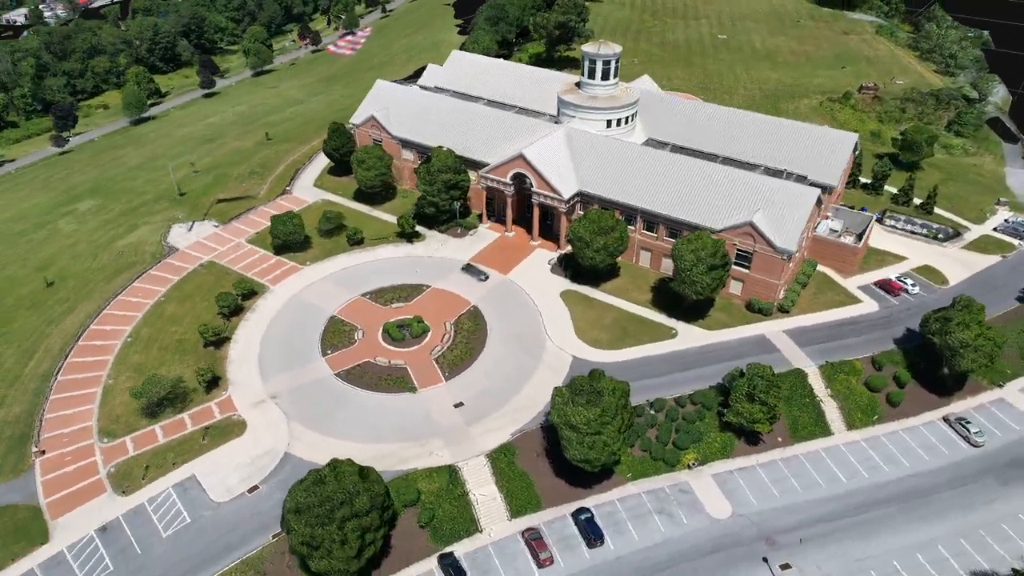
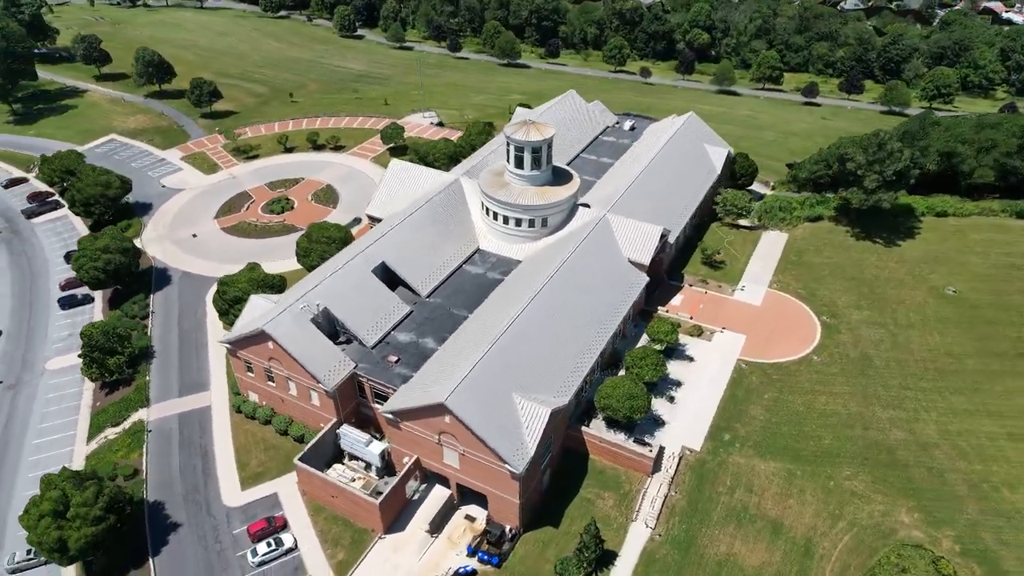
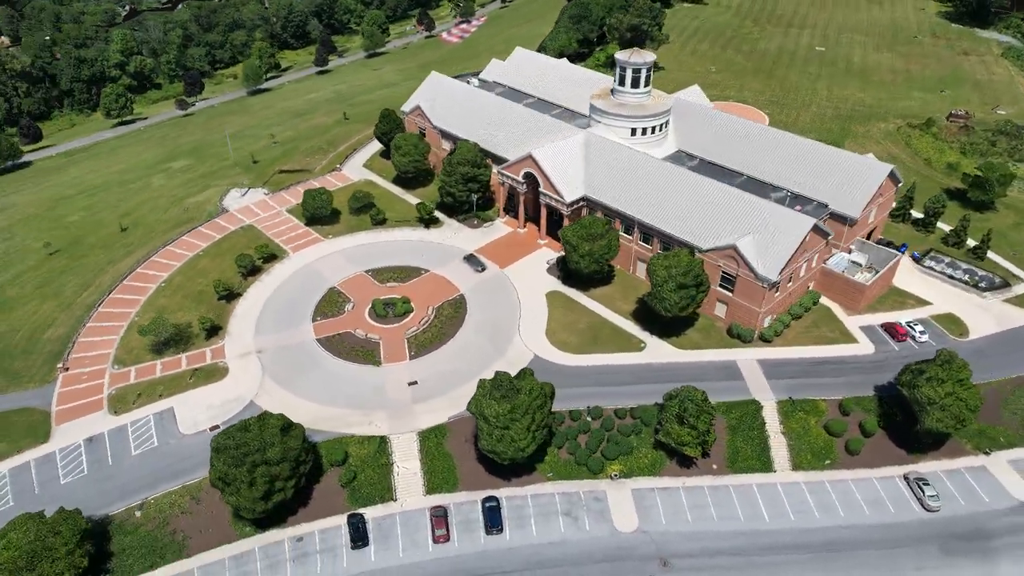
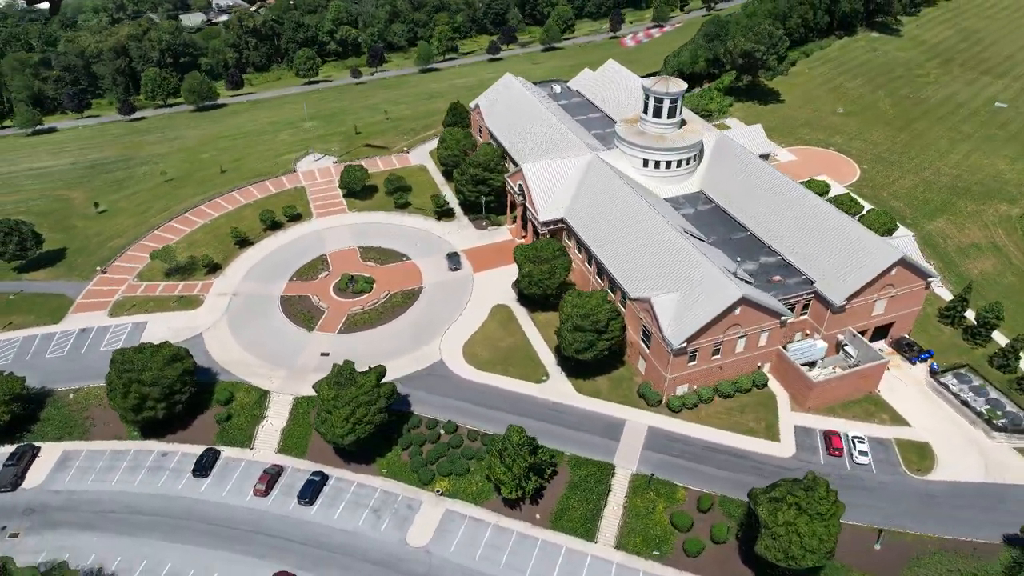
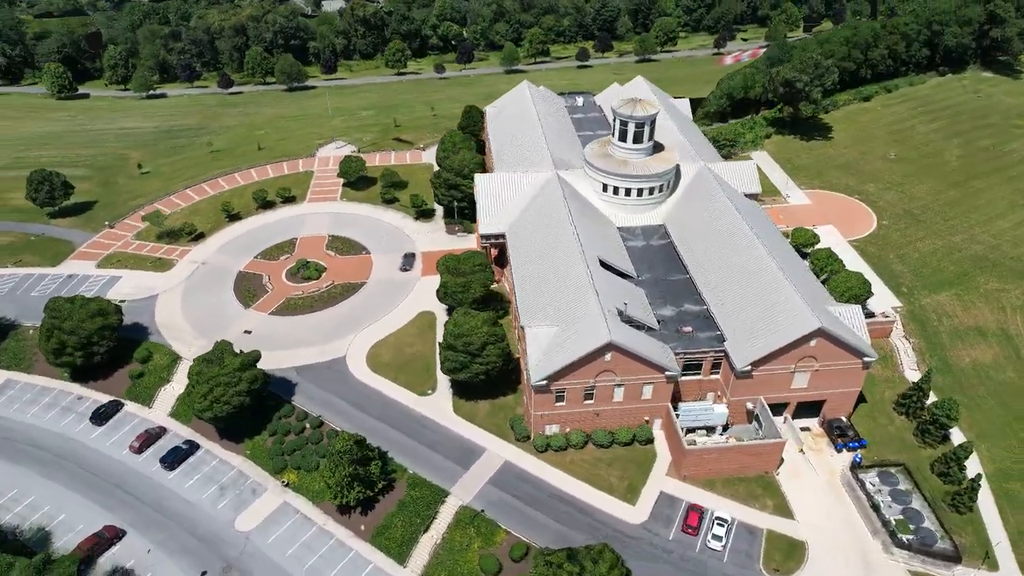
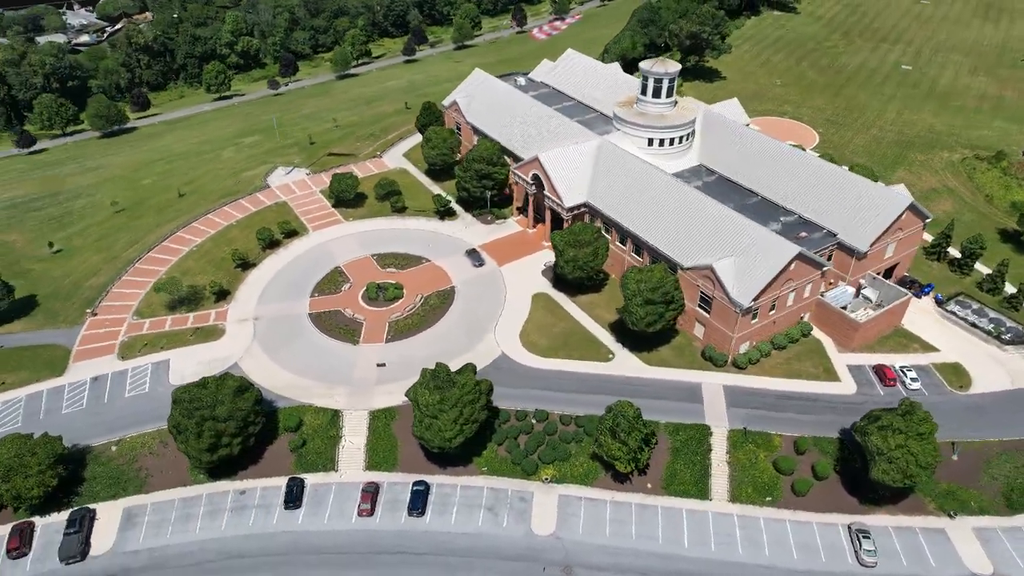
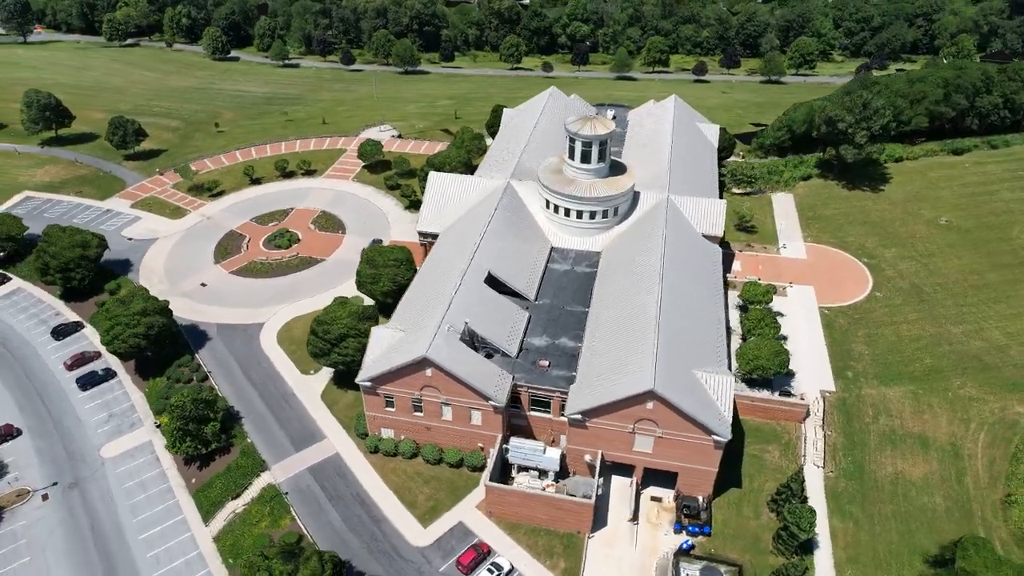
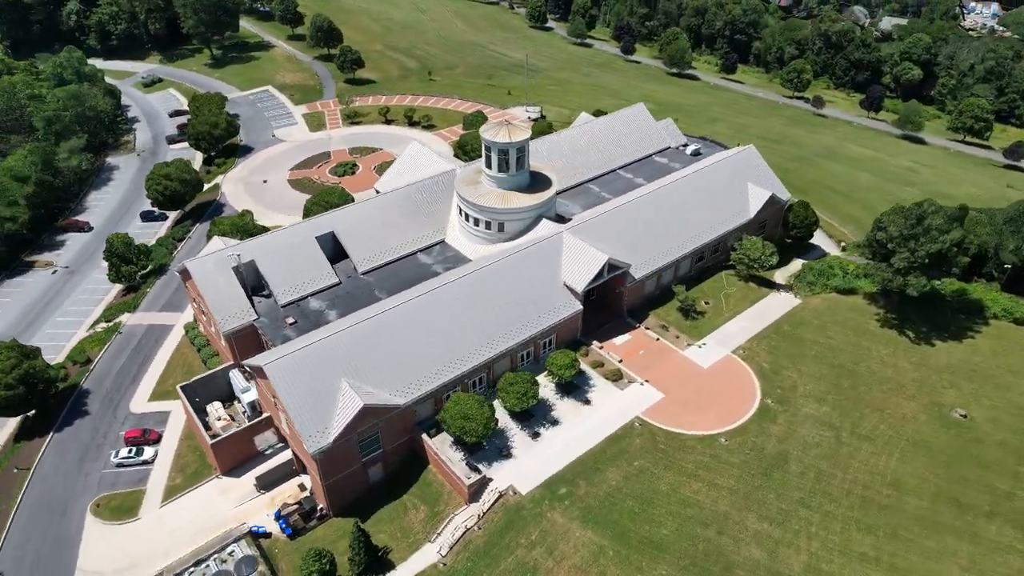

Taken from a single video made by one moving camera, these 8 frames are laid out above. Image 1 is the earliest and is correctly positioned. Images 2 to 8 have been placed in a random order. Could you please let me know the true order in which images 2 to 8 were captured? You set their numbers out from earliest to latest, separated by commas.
3, 6, 4, 5, 7, 2, 8
